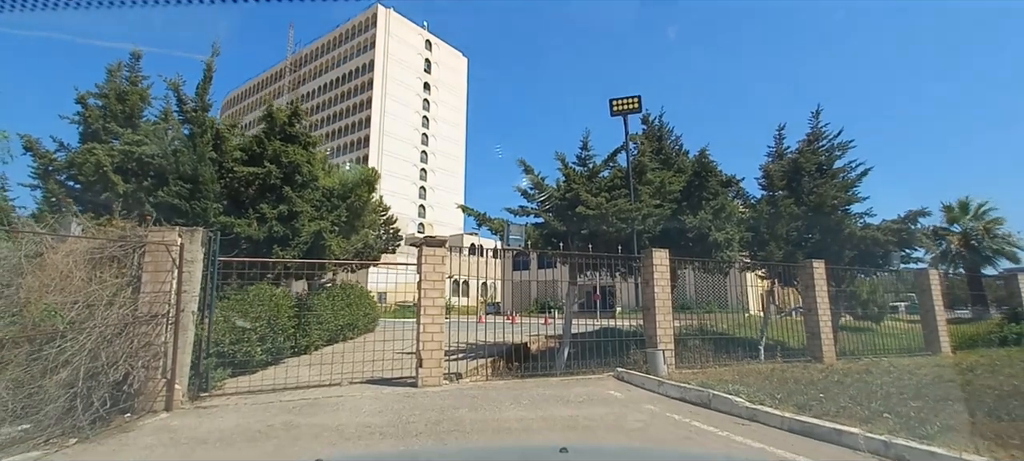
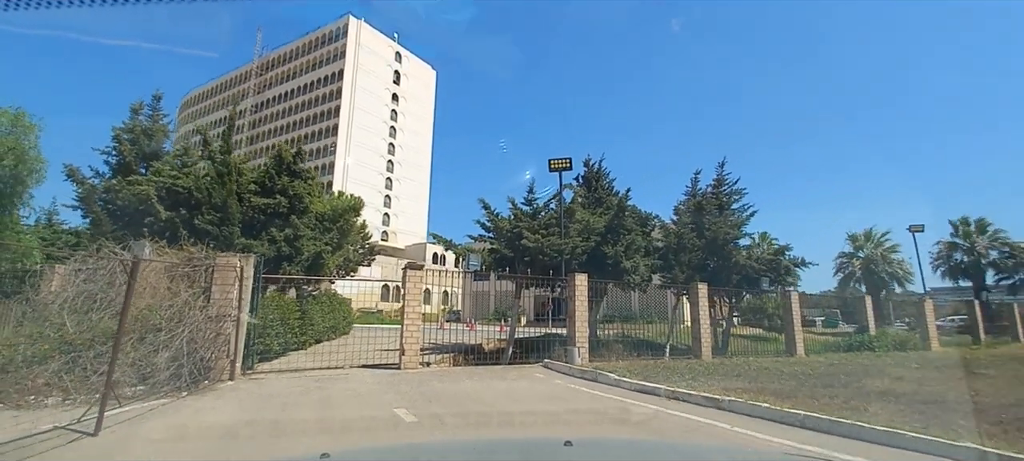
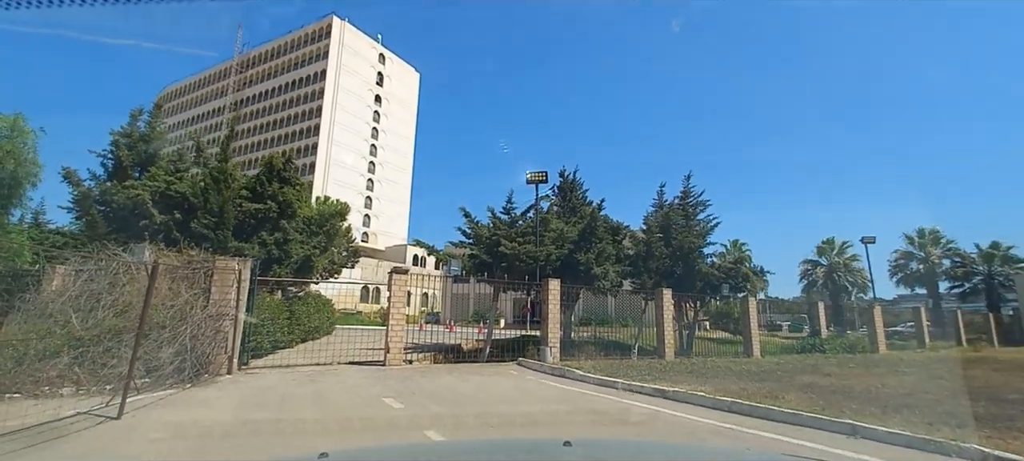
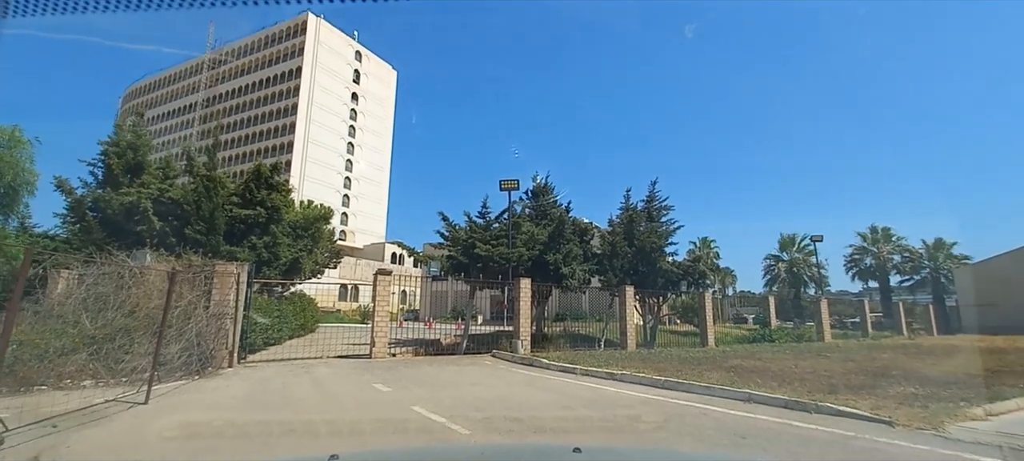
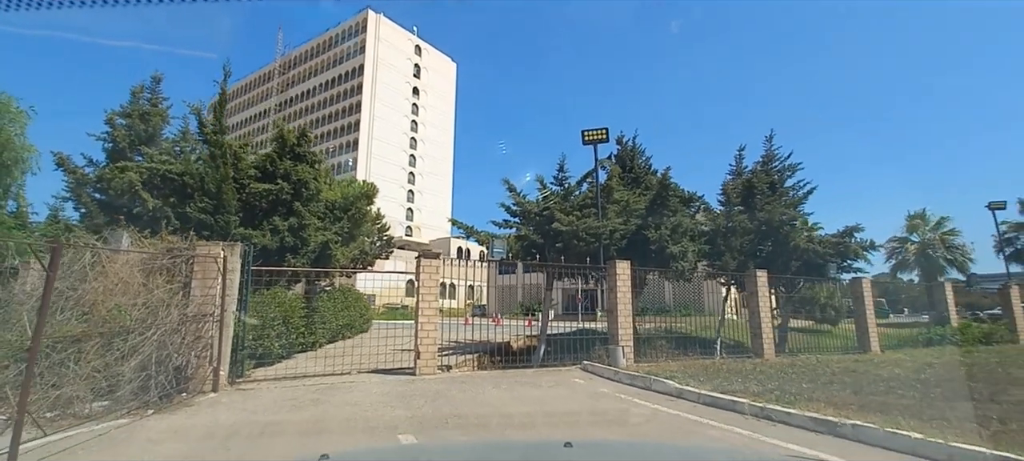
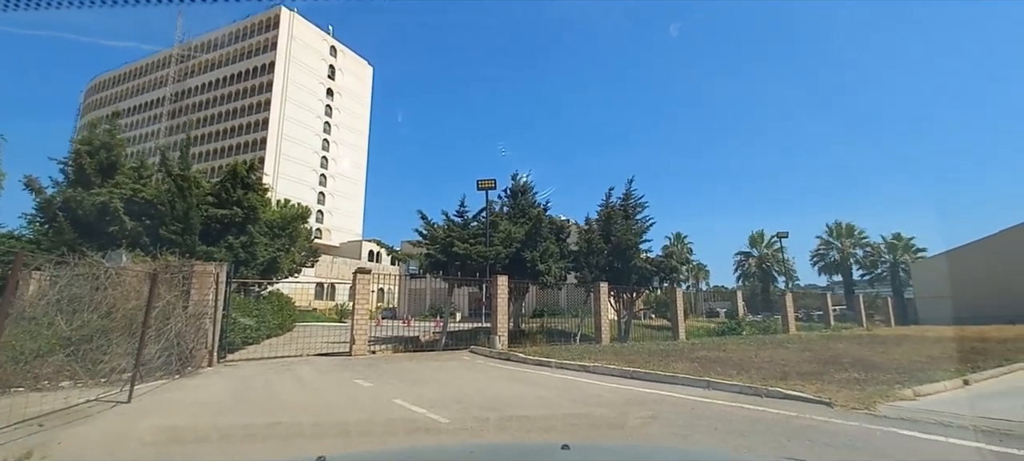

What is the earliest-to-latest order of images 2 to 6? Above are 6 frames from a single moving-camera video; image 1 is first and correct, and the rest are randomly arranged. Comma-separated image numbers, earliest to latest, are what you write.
5, 2, 3, 4, 6
